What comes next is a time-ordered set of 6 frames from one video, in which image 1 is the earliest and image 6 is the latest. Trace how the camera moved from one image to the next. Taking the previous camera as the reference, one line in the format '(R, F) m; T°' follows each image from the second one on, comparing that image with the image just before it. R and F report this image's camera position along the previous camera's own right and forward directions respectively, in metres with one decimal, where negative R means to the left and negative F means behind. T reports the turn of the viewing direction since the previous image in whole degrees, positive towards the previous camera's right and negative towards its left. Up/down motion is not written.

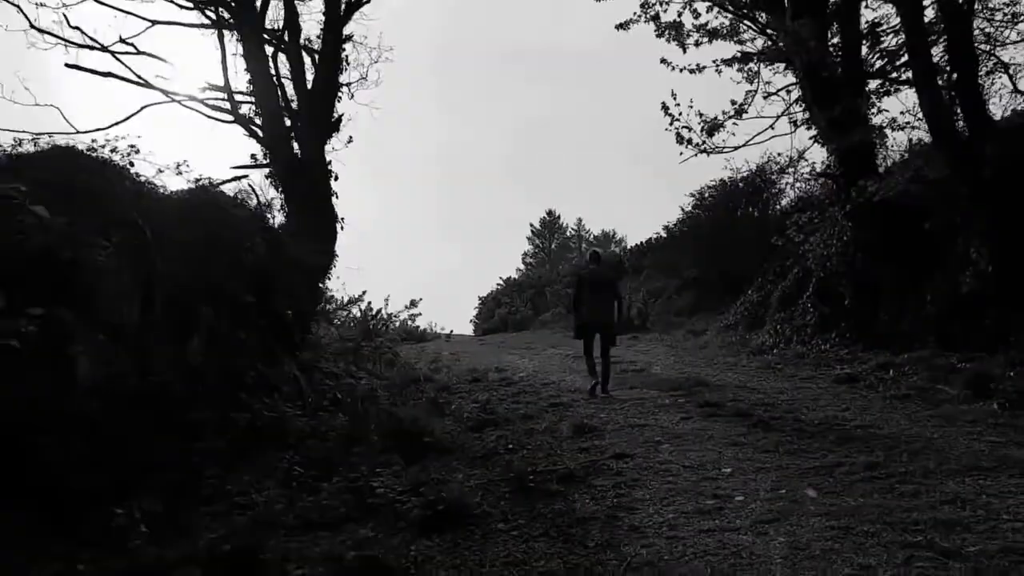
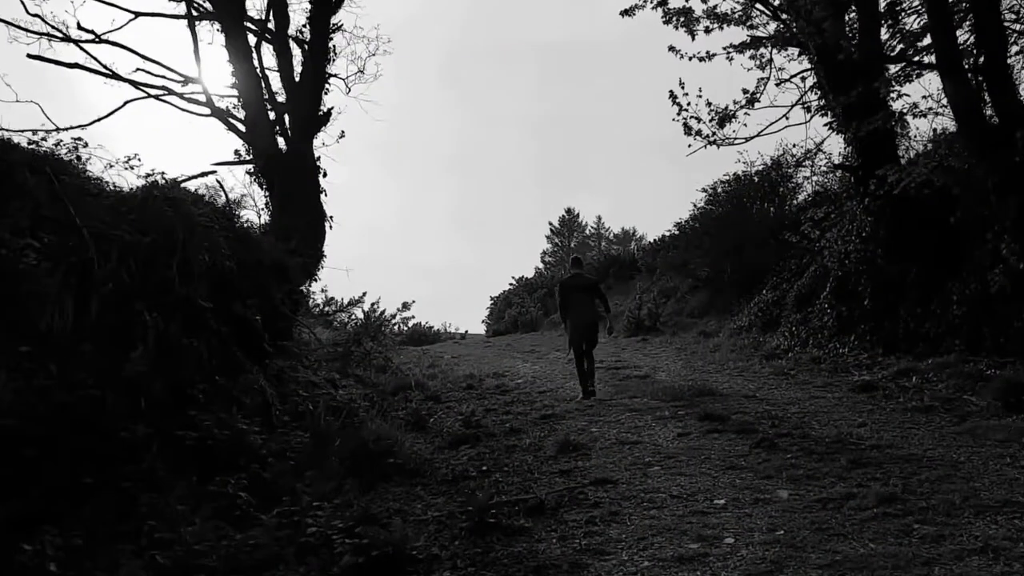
(+0.3, +0.8) m; -1°
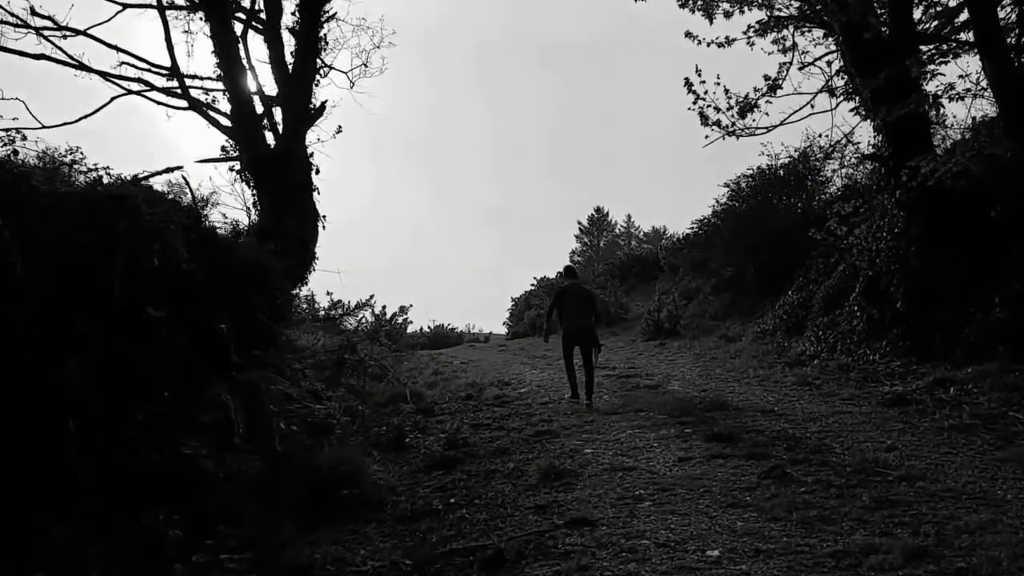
(+0.4, +0.9) m; -2°
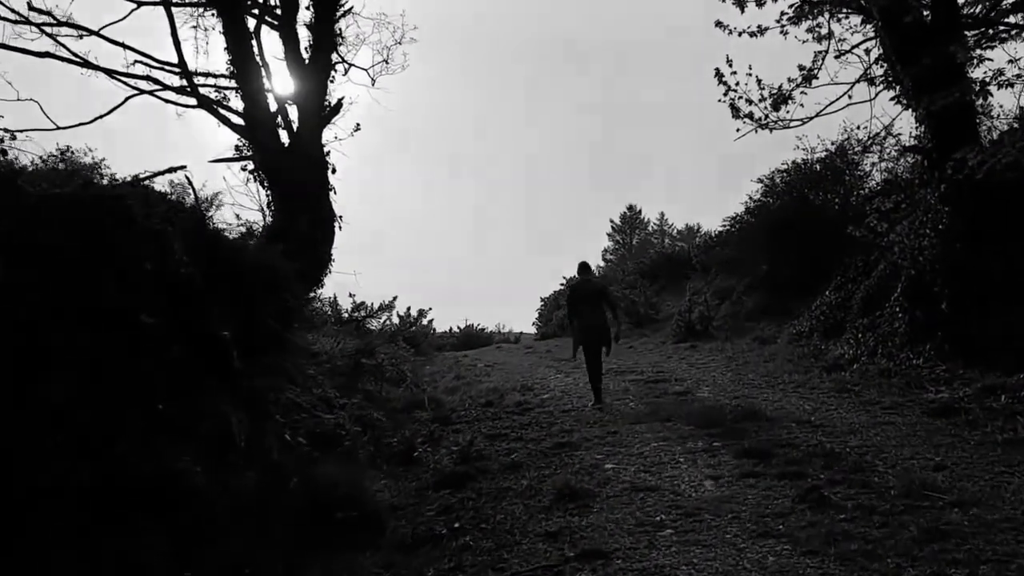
(+0.1, +0.5) m; -2°
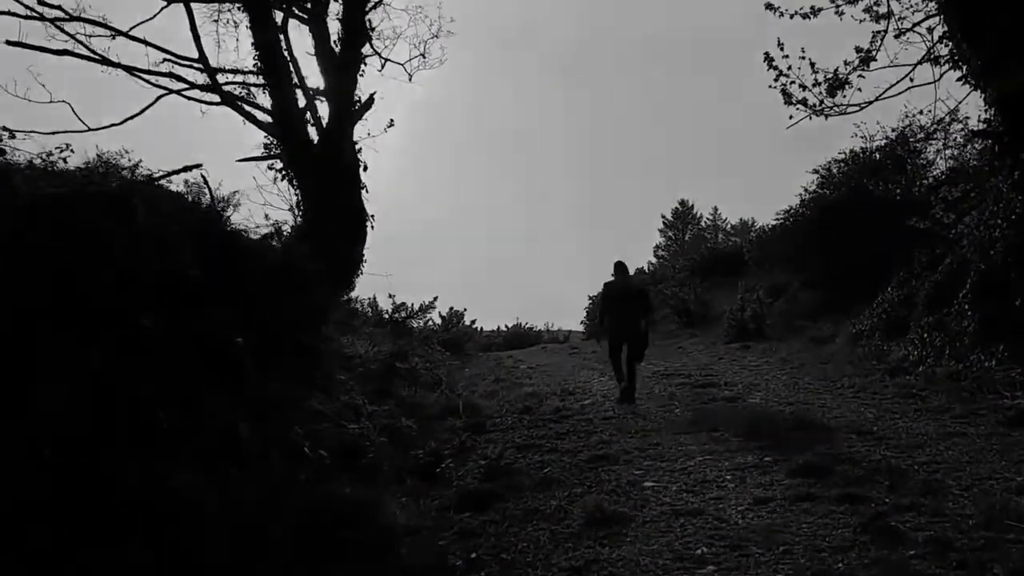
(+0.2, +0.6) m; -3°
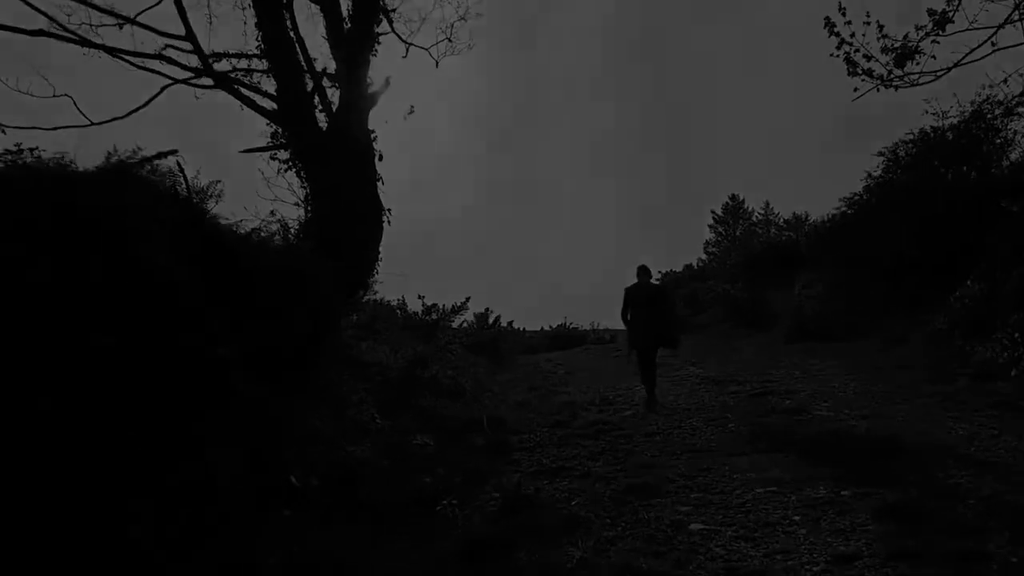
(+0.2, +1.2) m; -3°
